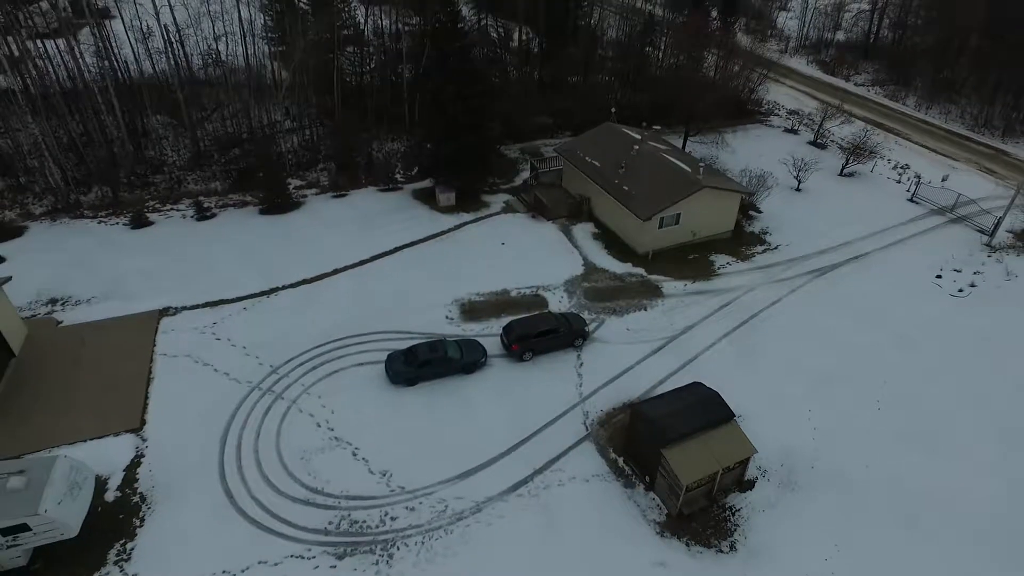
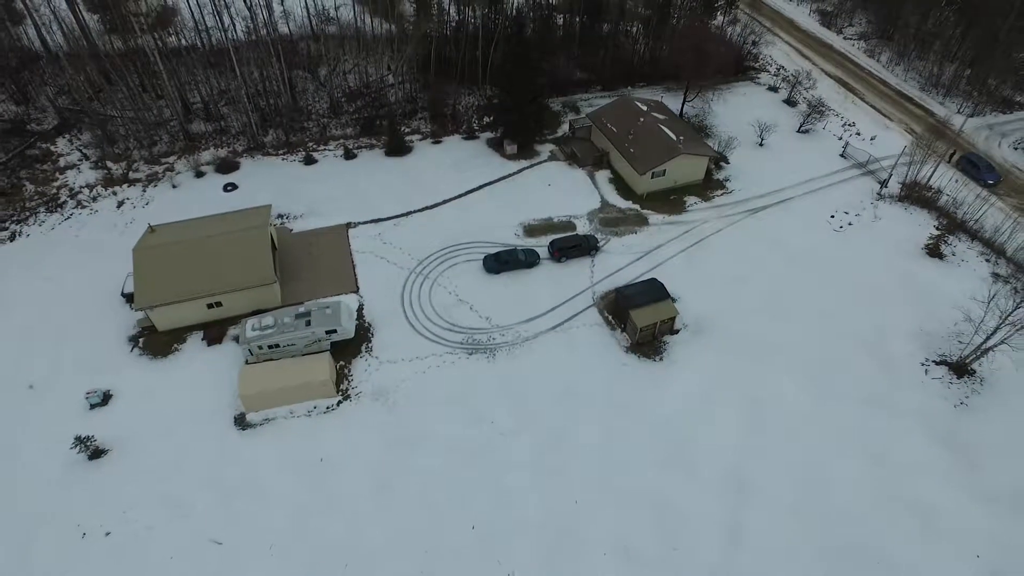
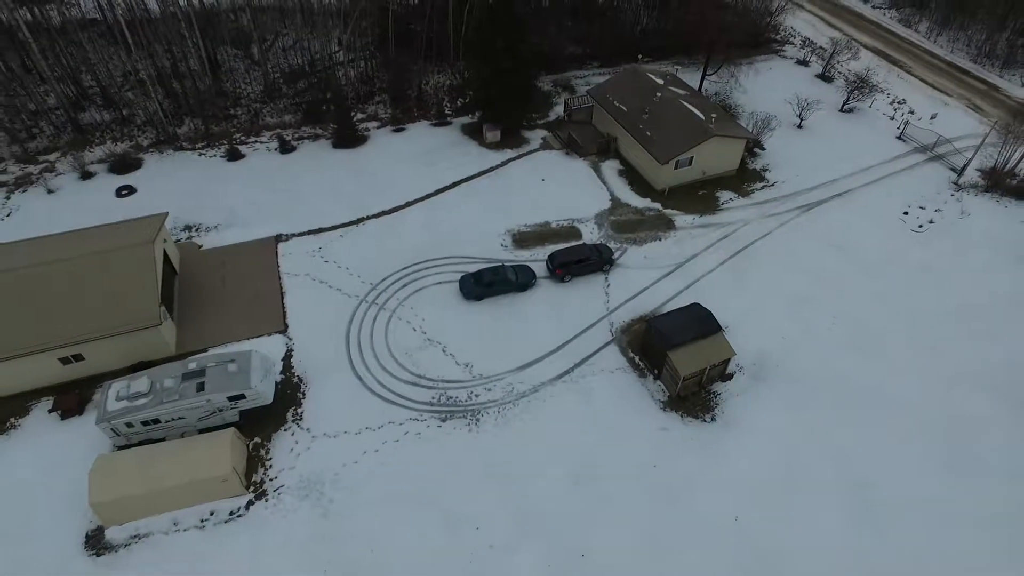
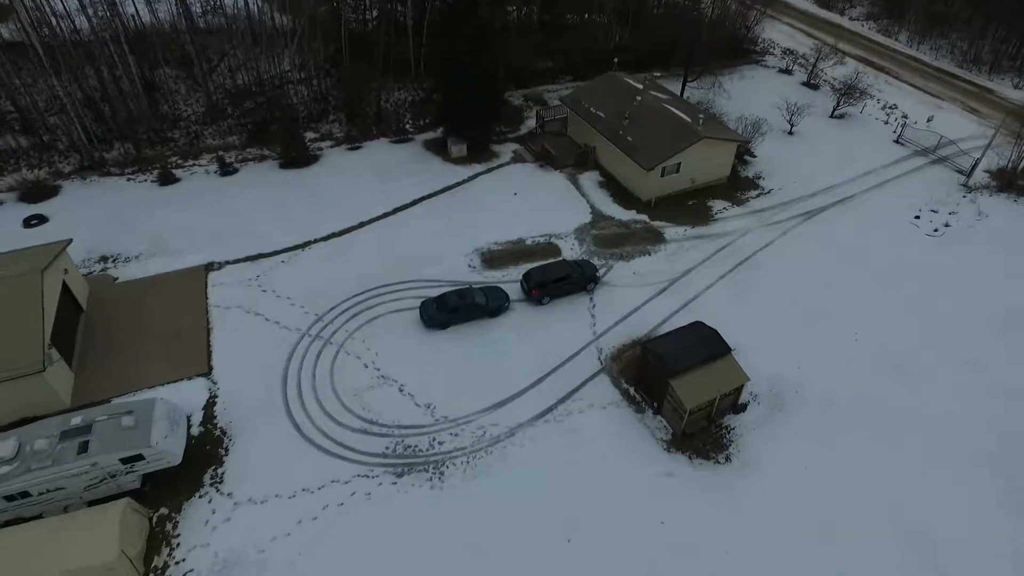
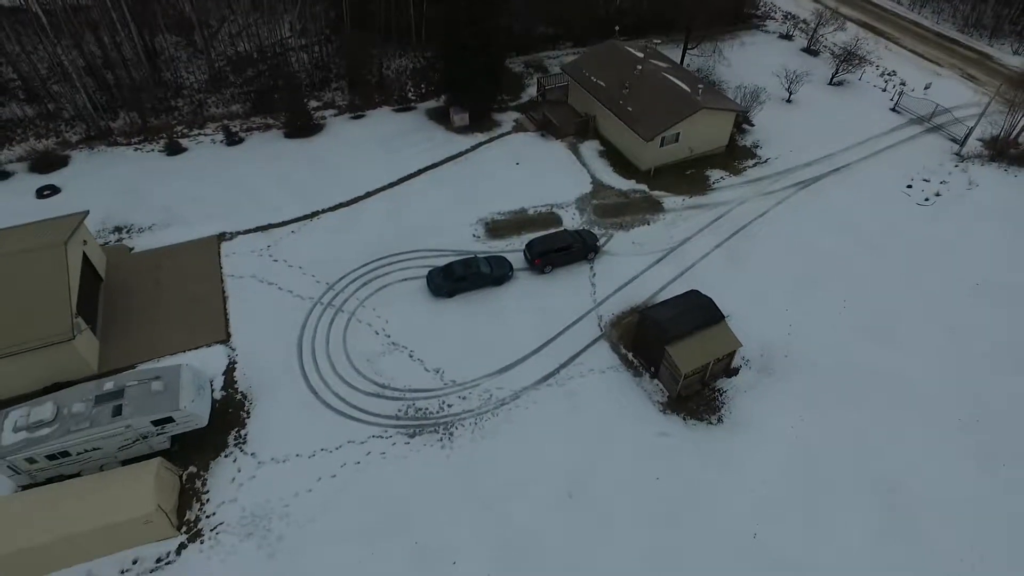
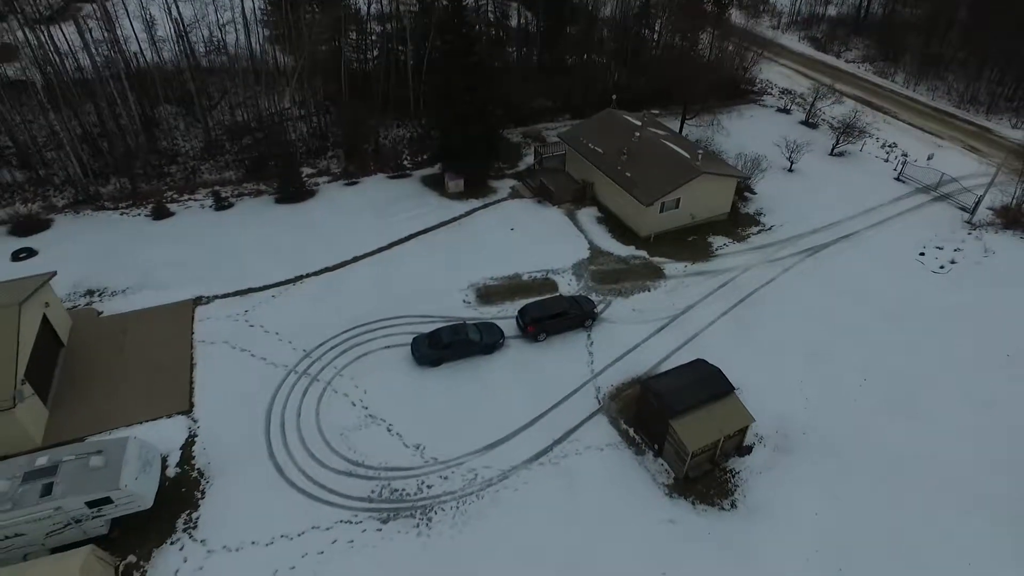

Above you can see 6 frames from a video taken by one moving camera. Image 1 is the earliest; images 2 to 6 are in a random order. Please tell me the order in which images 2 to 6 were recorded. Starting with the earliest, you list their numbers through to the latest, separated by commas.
6, 4, 5, 3, 2
